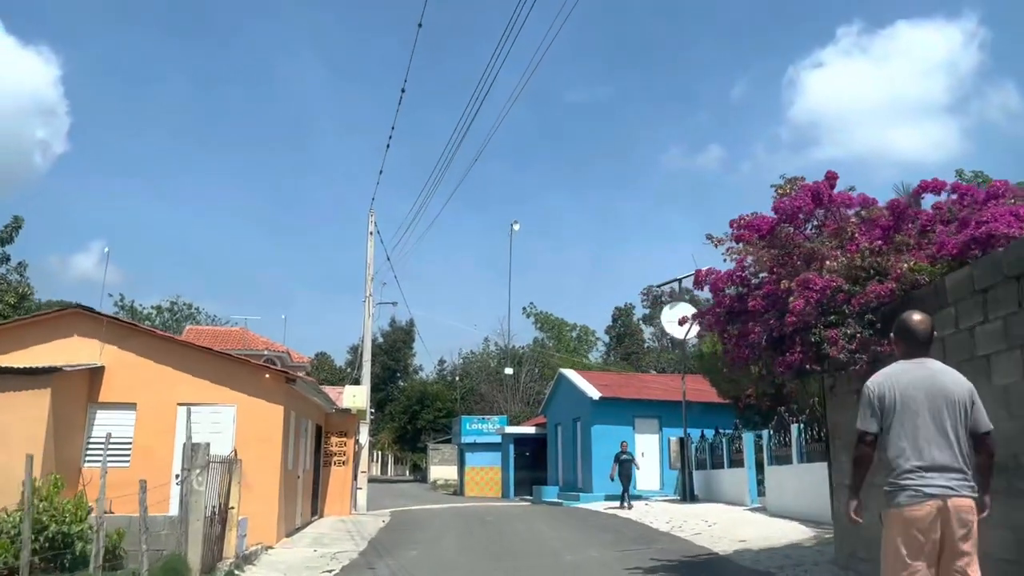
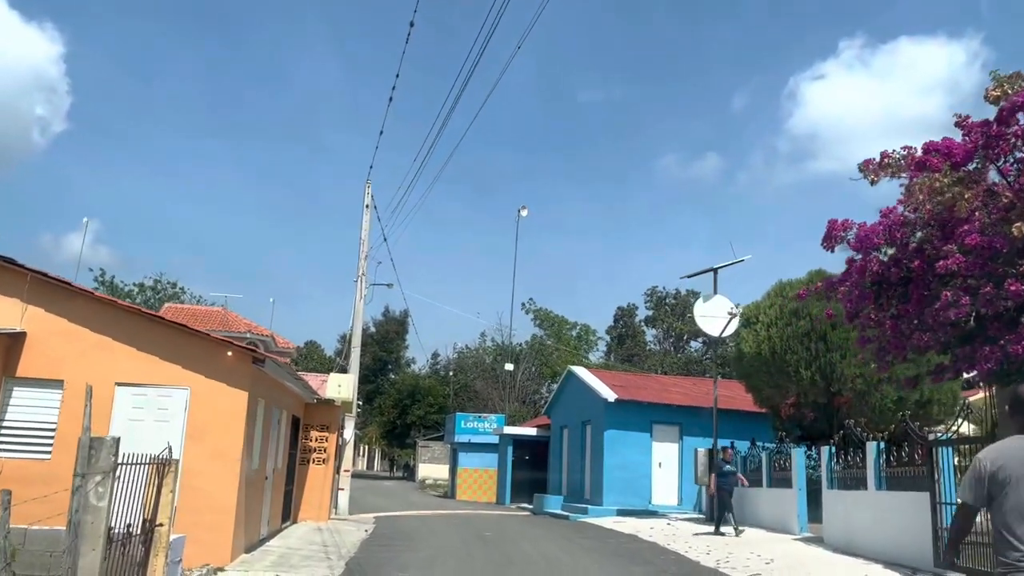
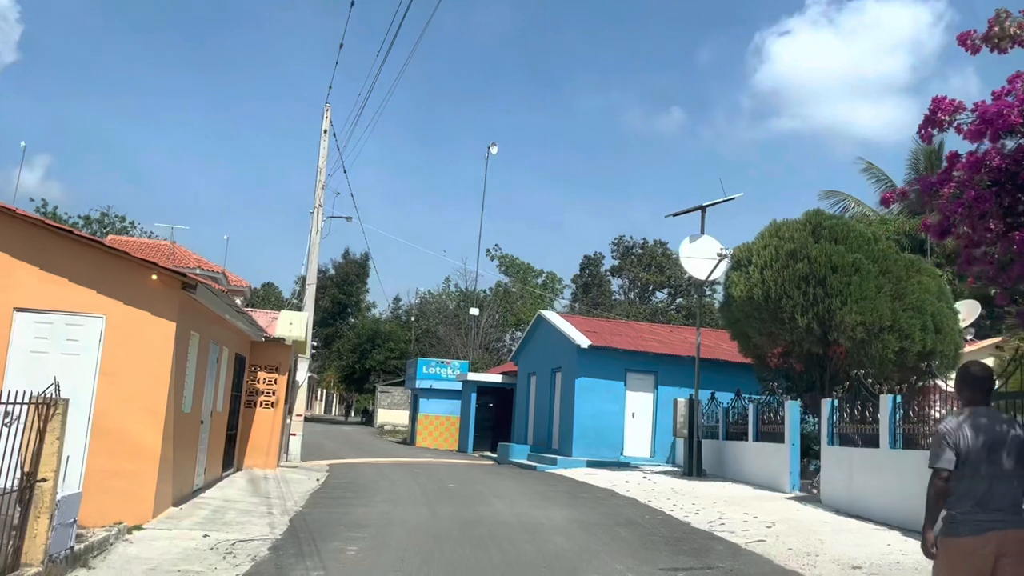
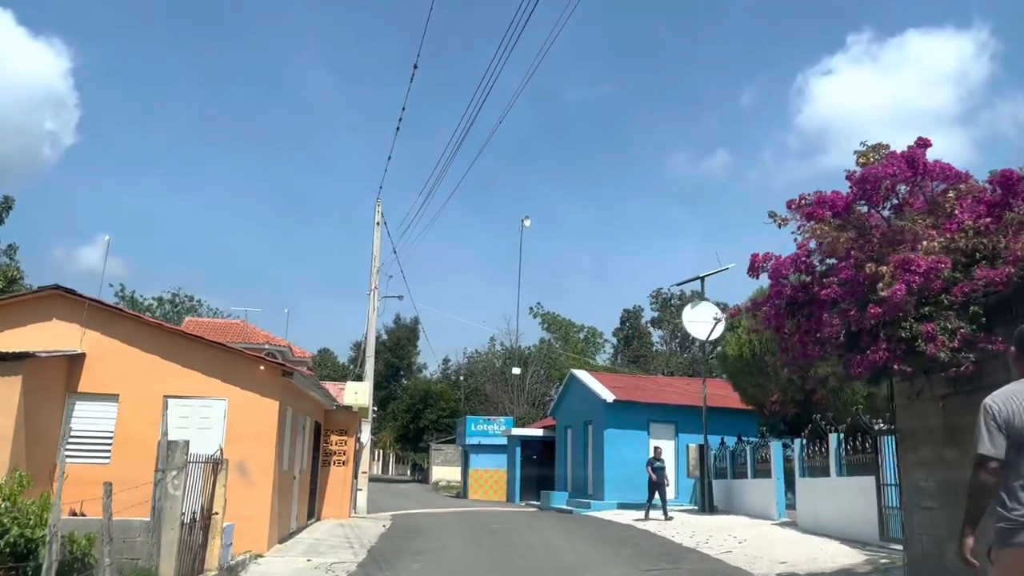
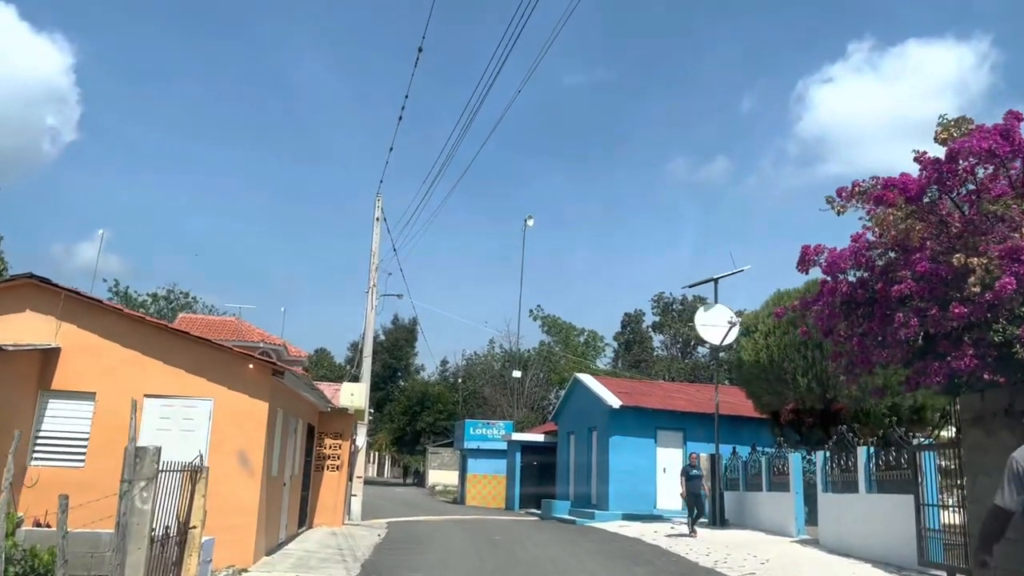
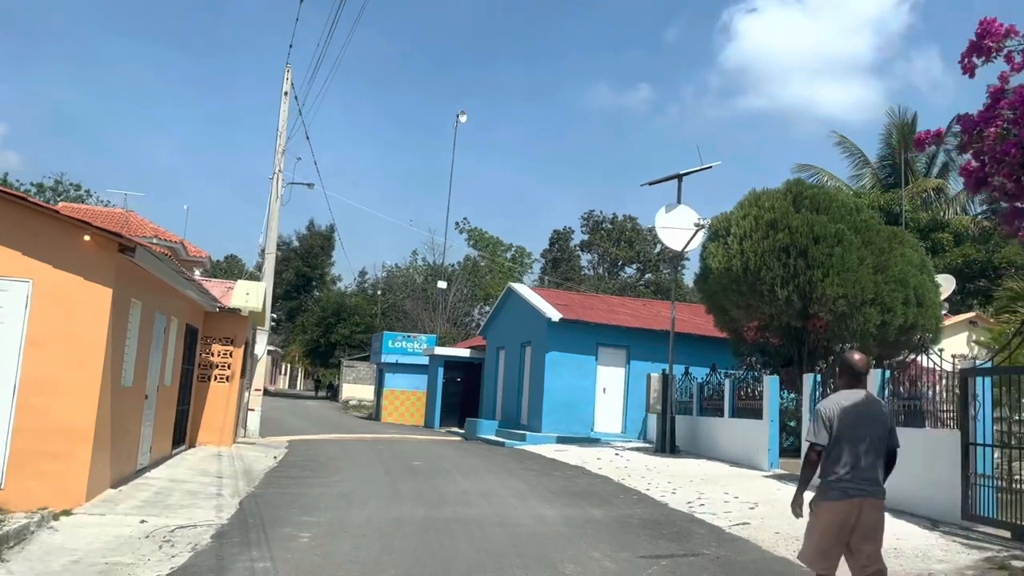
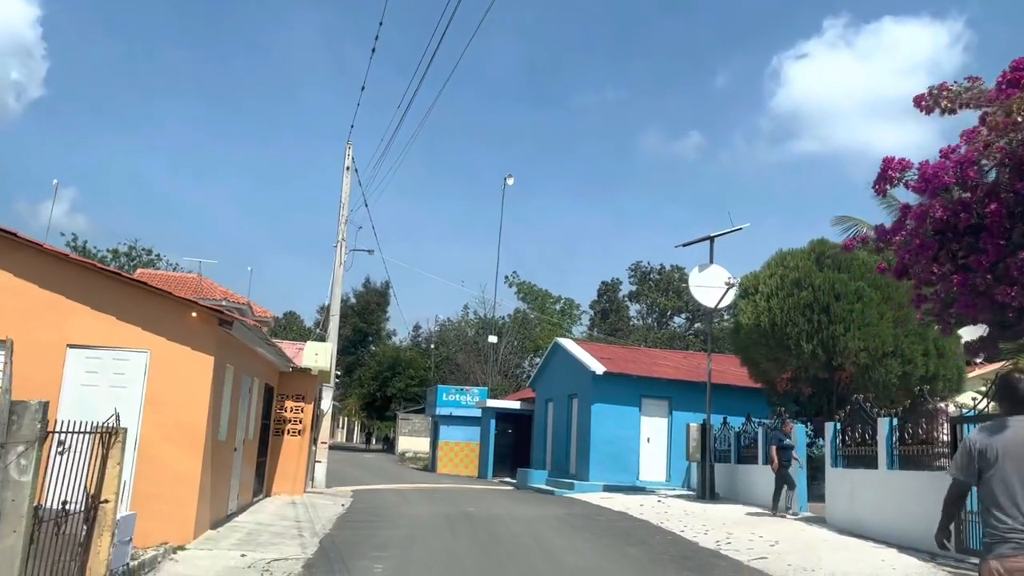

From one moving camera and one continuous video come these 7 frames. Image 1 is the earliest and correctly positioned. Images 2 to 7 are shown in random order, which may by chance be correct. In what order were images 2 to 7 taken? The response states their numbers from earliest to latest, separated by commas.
4, 5, 2, 7, 3, 6
